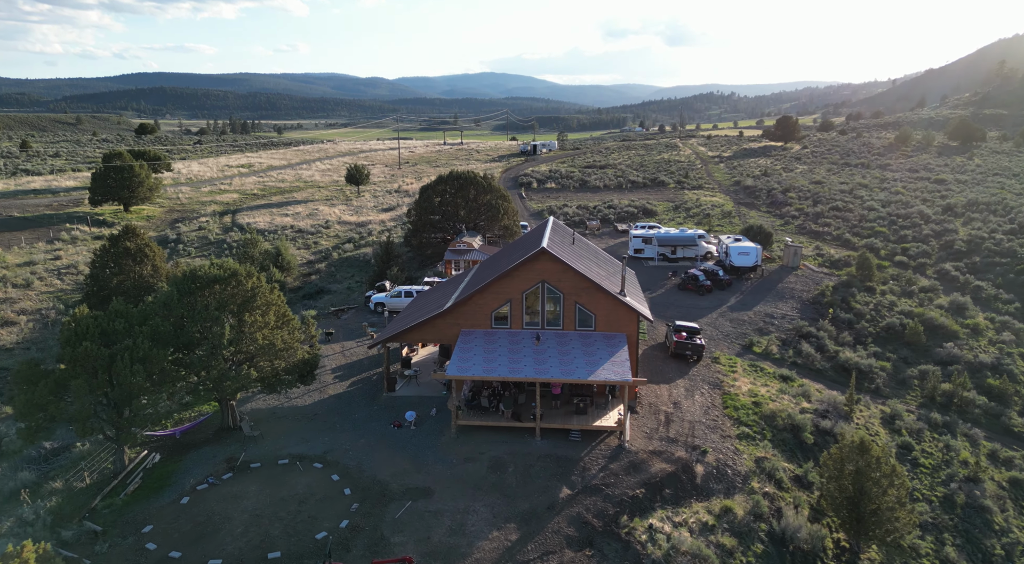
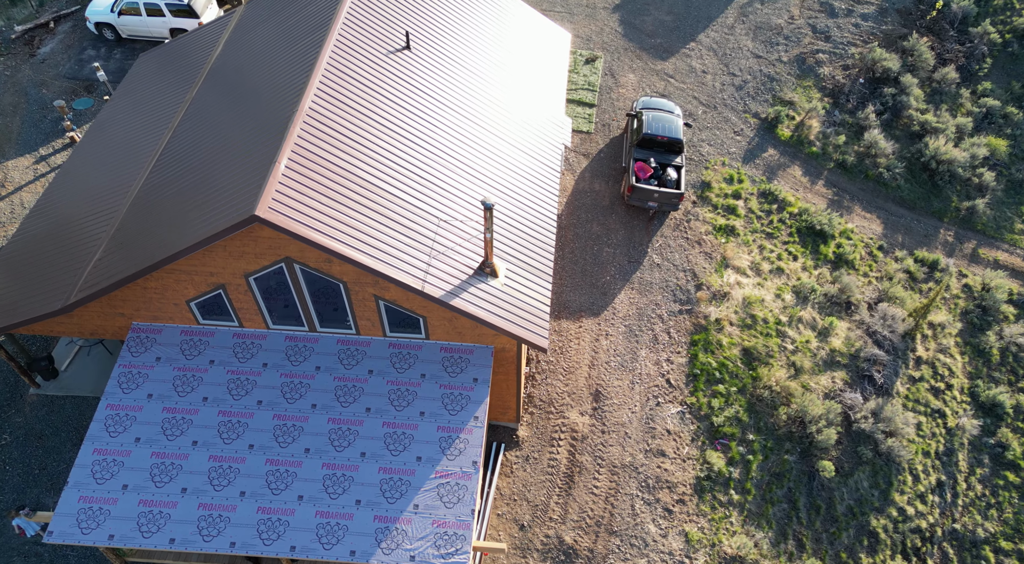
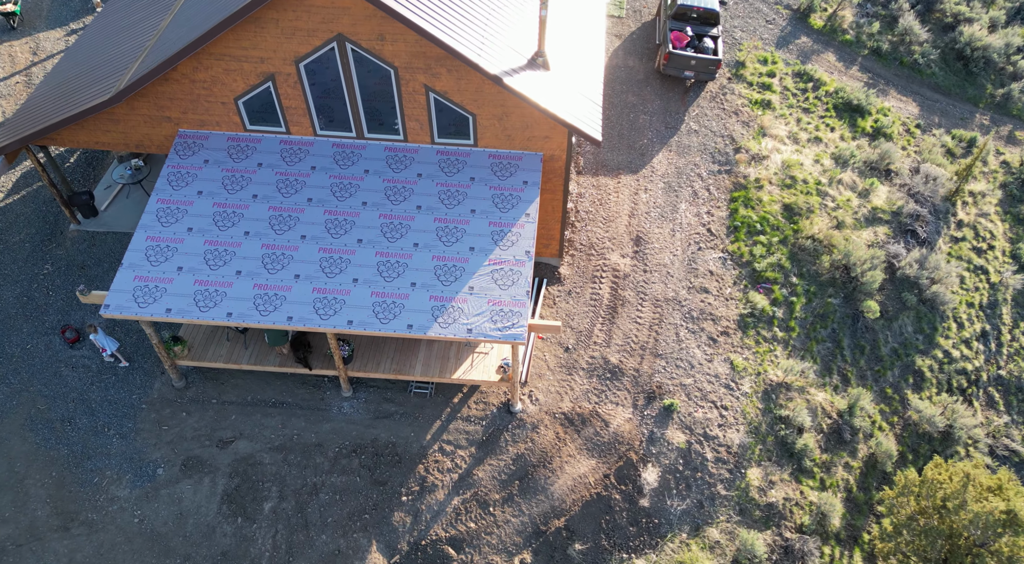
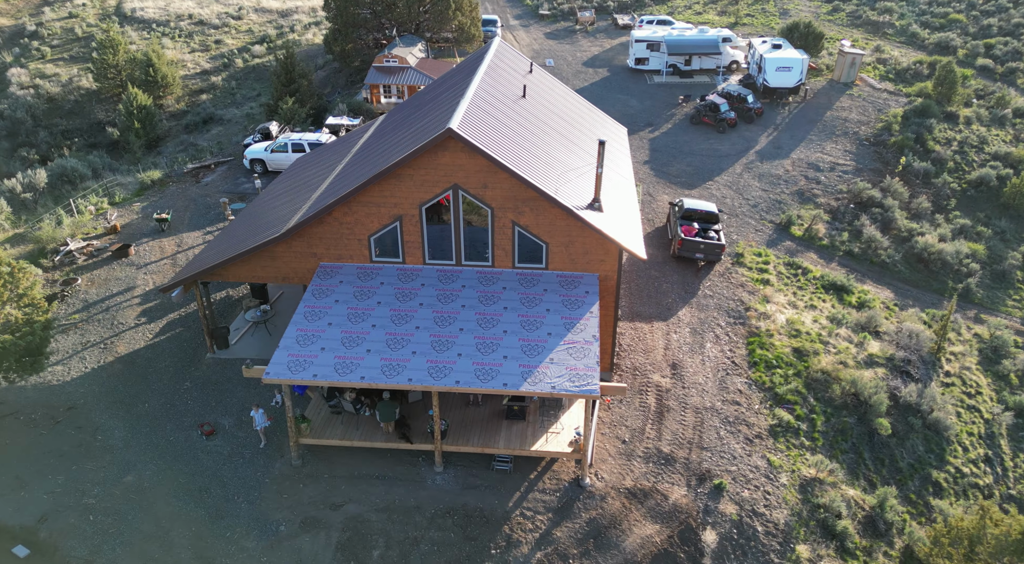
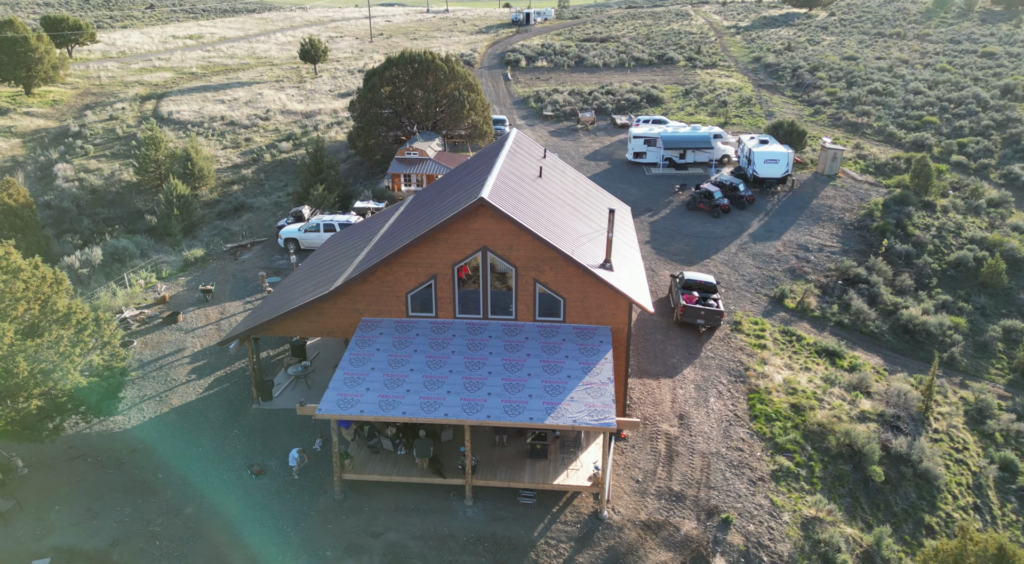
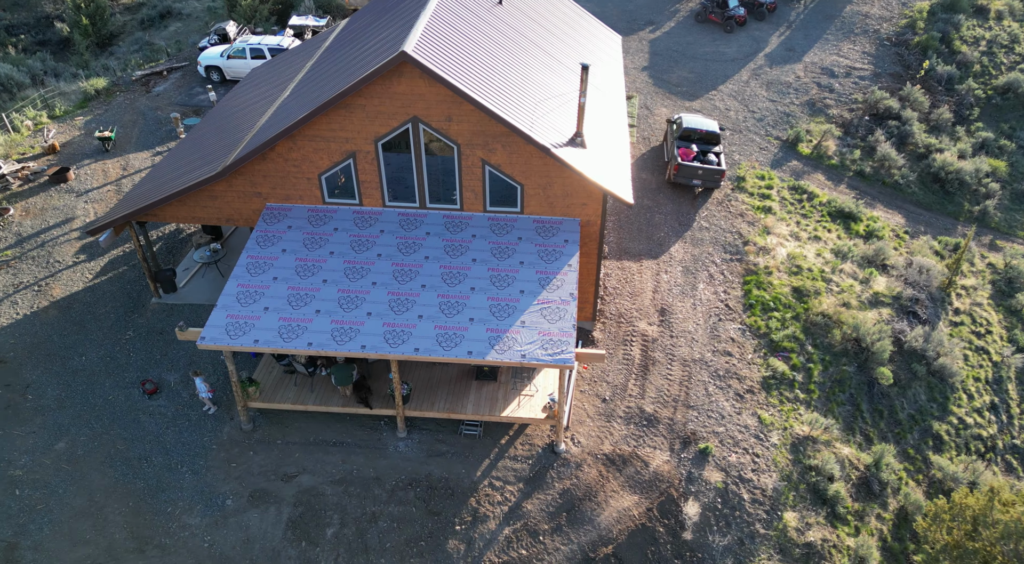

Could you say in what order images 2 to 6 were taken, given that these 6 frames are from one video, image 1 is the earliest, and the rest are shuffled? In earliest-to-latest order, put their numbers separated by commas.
5, 4, 6, 3, 2
